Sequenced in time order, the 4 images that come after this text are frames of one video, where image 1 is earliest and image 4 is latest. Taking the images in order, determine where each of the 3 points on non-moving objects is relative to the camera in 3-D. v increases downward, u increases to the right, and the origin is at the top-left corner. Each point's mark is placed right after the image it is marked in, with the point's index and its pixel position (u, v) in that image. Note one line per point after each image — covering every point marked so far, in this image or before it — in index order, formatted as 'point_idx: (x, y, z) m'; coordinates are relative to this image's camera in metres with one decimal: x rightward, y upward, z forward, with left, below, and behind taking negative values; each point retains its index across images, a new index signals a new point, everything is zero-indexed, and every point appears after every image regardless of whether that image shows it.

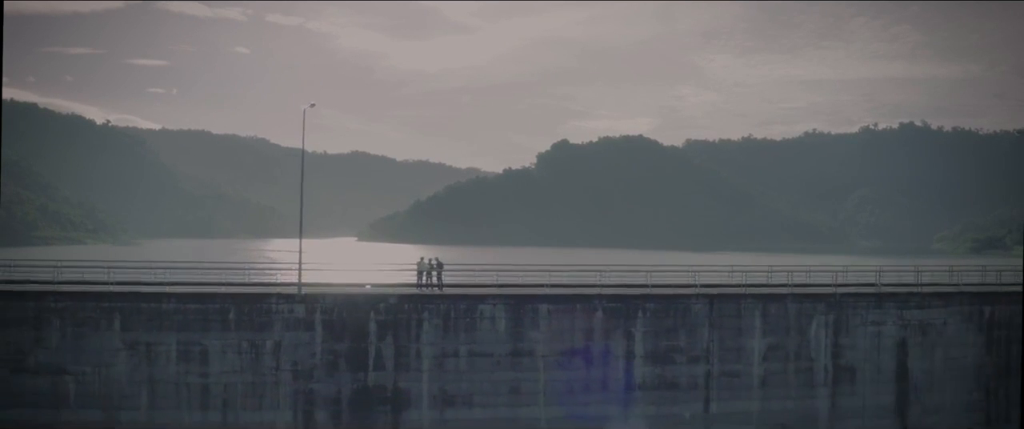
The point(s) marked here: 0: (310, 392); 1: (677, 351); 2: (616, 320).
0: (-4.4, -3.8, +16.9) m
1: (+3.7, -3.1, +17.6) m
2: (+2.3, -2.3, +17.3) m
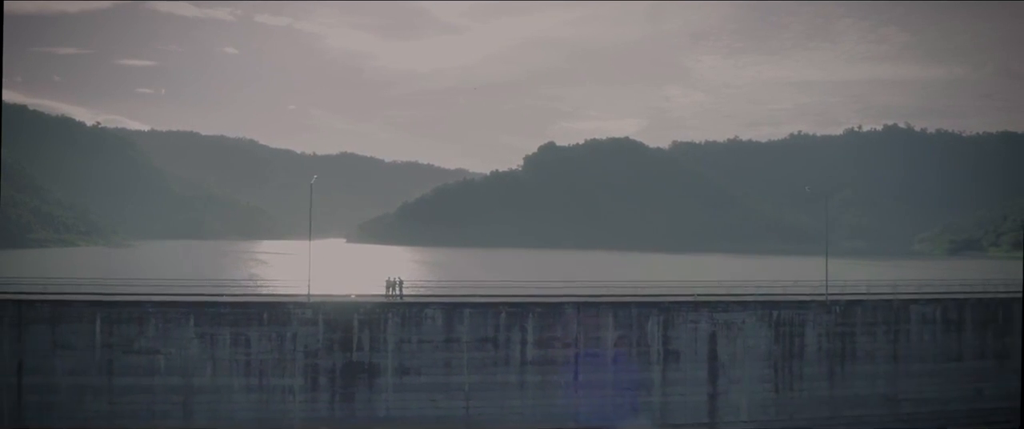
0: (-6.6, -5.0, +26.1) m
1: (+1.5, -4.3, +26.9) m
2: (+0.1, -3.6, +26.6) m
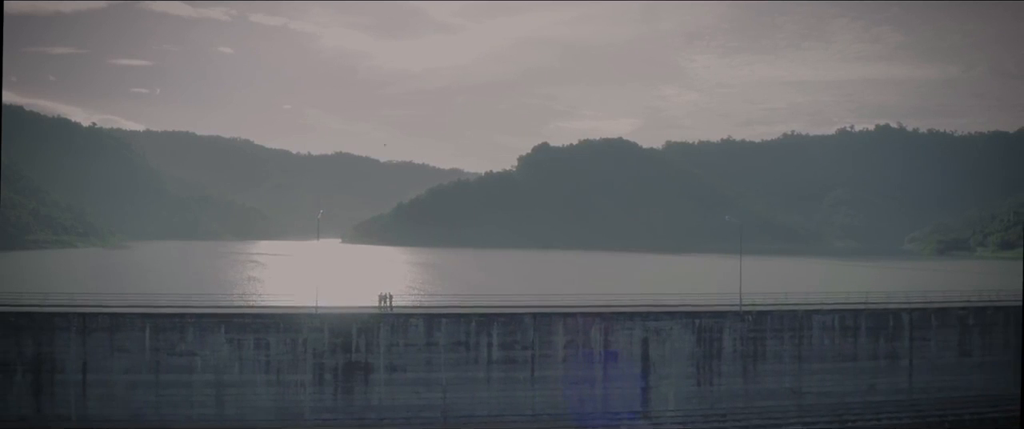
0: (-7.9, -6.2, +32.5) m
1: (+0.1, -5.5, +33.4) m
2: (-1.3, -4.8, +33.0) m
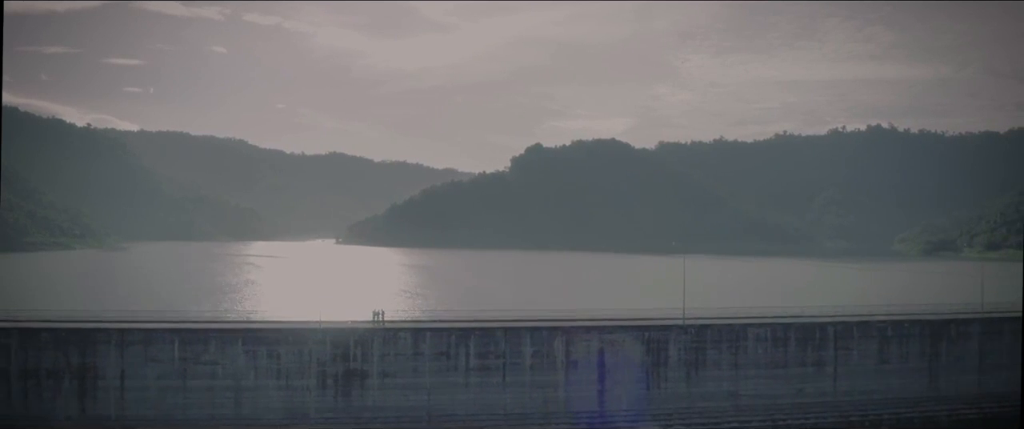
0: (-9.2, -7.7, +38.2) m
1: (-1.1, -7.0, +39.2) m
2: (-2.6, -6.2, +38.8) m
